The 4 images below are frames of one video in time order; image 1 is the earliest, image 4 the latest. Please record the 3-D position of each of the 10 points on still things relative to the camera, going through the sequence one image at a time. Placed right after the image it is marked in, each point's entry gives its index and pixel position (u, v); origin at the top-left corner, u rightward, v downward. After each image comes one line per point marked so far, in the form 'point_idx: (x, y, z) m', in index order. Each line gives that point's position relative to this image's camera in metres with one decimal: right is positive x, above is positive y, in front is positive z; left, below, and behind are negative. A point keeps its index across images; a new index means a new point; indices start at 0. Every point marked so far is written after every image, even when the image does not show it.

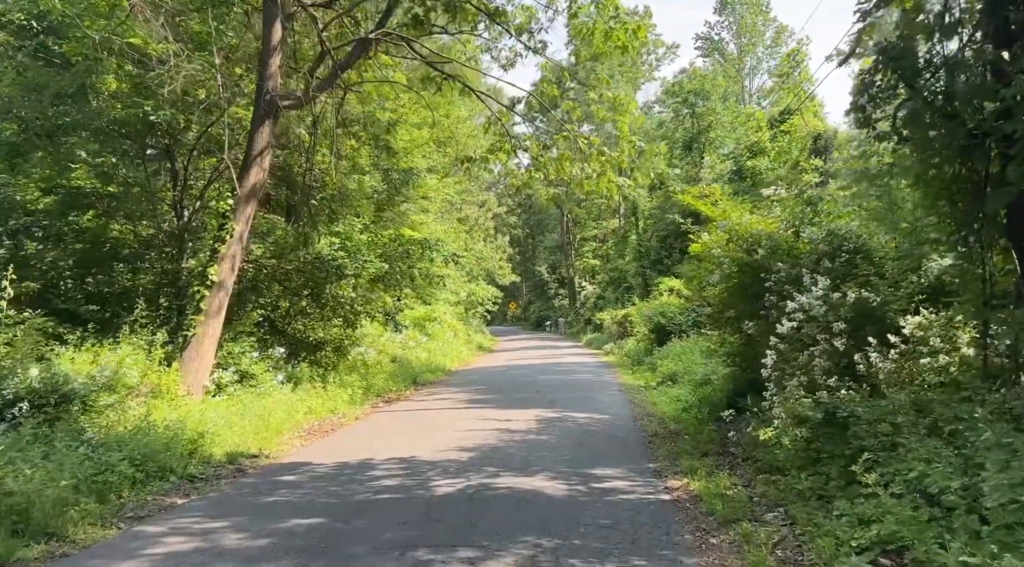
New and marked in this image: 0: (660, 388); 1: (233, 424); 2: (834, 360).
0: (+2.8, -2.0, +15.3) m
1: (-3.7, -1.9, +10.7) m
2: (+3.0, -0.7, +7.6) m
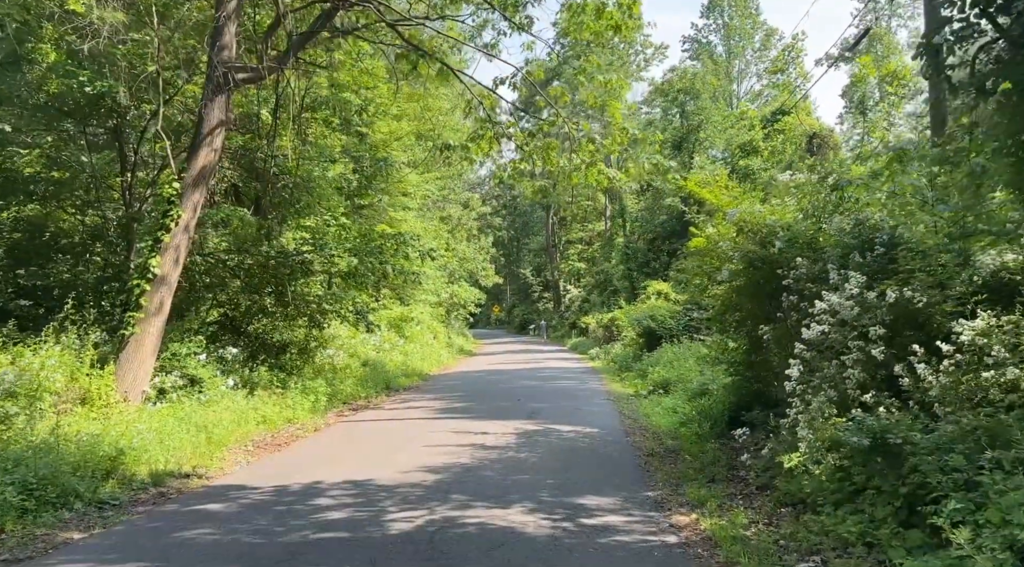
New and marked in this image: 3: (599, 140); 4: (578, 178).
0: (+2.4, -2.0, +14.0) m
1: (-4.0, -1.8, +9.3) m
2: (+2.8, -0.7, +6.3) m
3: (+1.2, +1.9, +11.1) m
4: (+0.9, +1.5, +11.7) m
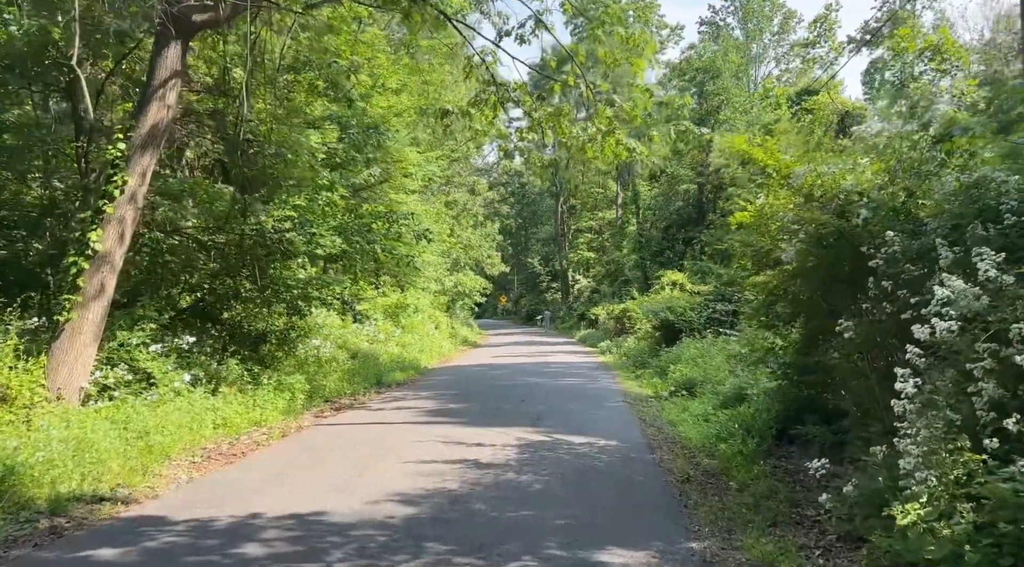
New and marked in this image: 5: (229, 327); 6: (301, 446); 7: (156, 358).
0: (+2.5, -1.8, +12.2) m
1: (-4.0, -1.5, +7.6) m
2: (+2.8, -0.6, +4.5) m
3: (+1.2, +2.1, +9.3) m
4: (+1.0, +1.7, +9.9) m
5: (-5.0, -0.8, +14.4) m
6: (-2.4, -1.9, +9.3) m
7: (-4.9, -1.0, +11.1) m
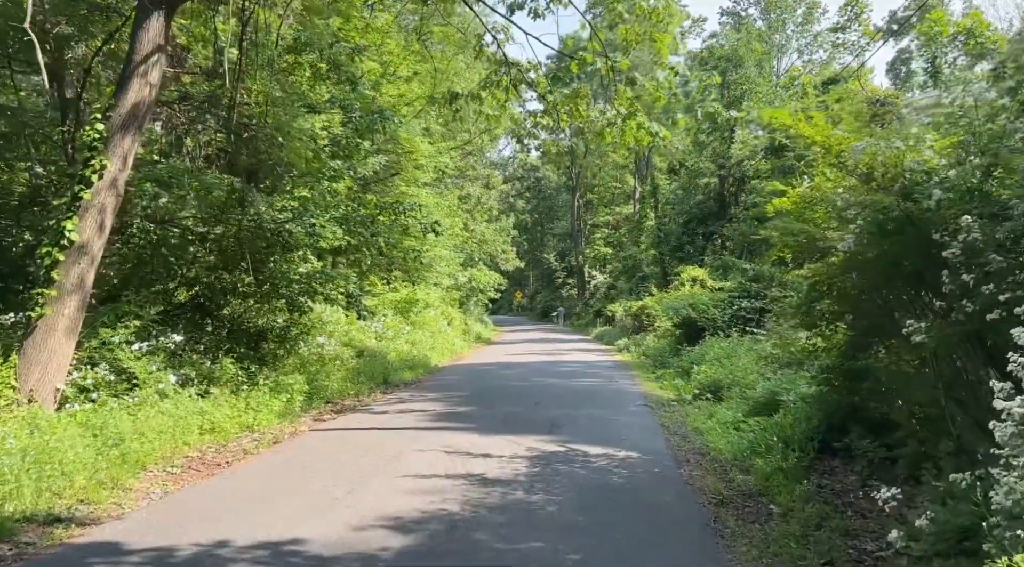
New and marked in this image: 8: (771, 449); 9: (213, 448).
0: (+2.7, -1.7, +11.4) m
1: (-3.9, -1.5, +6.8) m
2: (+2.8, -0.6, +3.6) m
3: (+1.4, +2.2, +8.4) m
4: (+1.1, +1.7, +9.0) m
5: (-4.8, -0.7, +13.6) m
6: (-2.3, -1.8, +8.5) m
7: (-4.8, -0.9, +10.4) m
8: (+2.5, -1.6, +7.9) m
9: (-3.3, -1.8, +8.9) m
